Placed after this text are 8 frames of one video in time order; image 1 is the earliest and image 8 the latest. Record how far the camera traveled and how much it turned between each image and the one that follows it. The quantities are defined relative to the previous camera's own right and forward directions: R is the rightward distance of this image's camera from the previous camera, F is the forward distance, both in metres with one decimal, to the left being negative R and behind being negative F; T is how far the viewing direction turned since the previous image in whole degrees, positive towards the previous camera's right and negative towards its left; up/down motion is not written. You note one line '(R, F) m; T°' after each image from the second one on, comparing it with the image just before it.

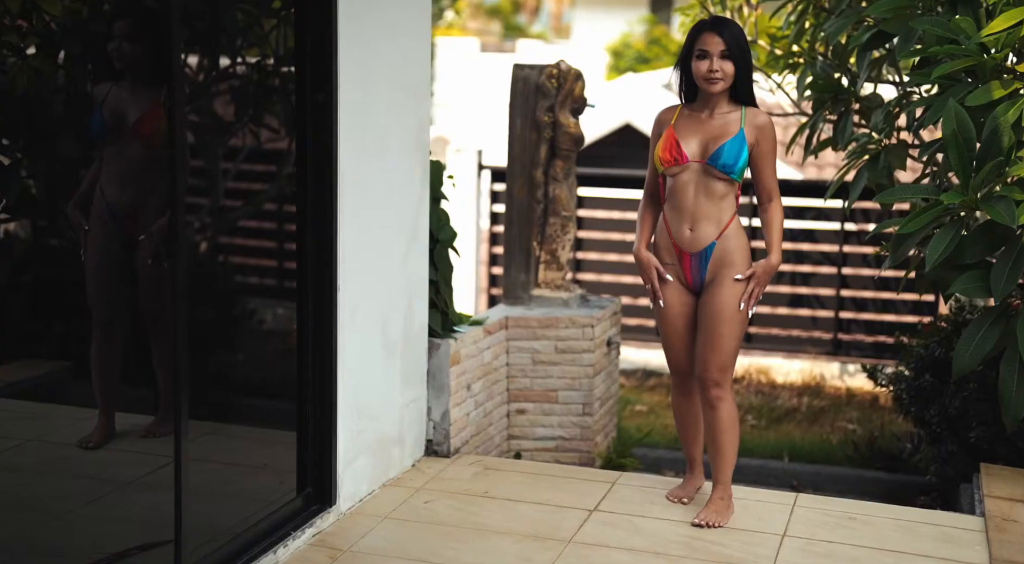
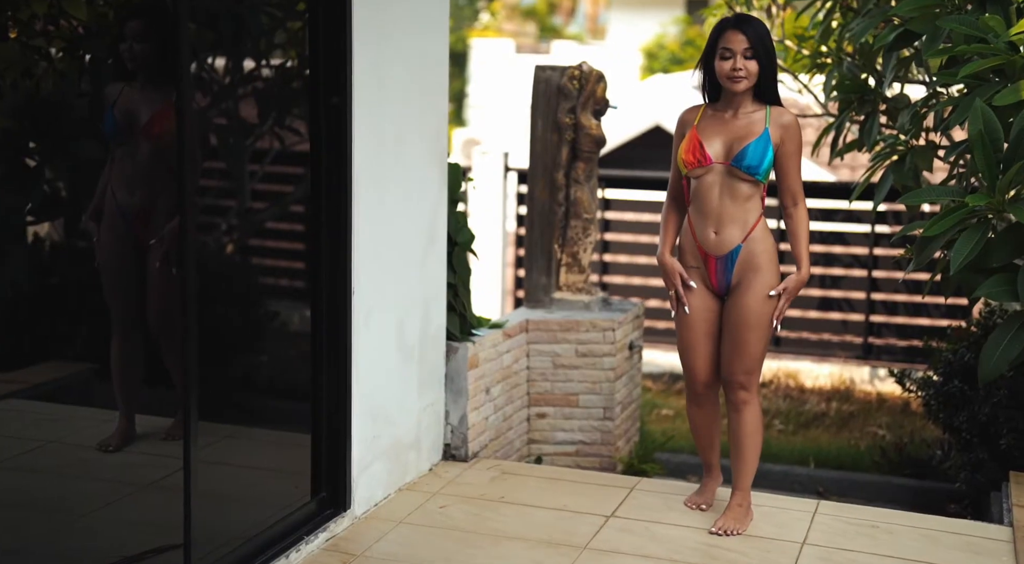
(+0.1, +0.1) m; -2°
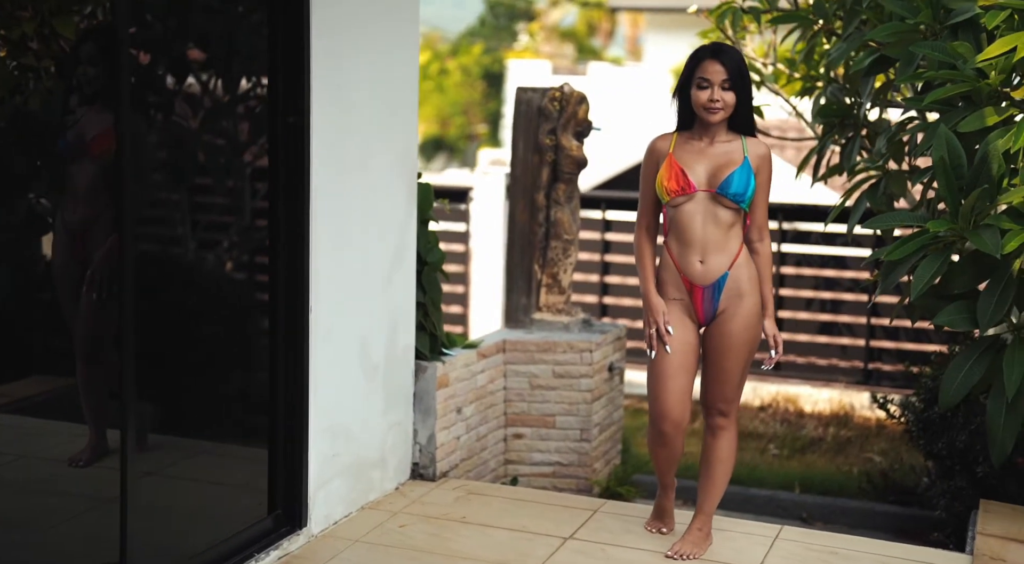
(+0.3, 0.0) m; -2°
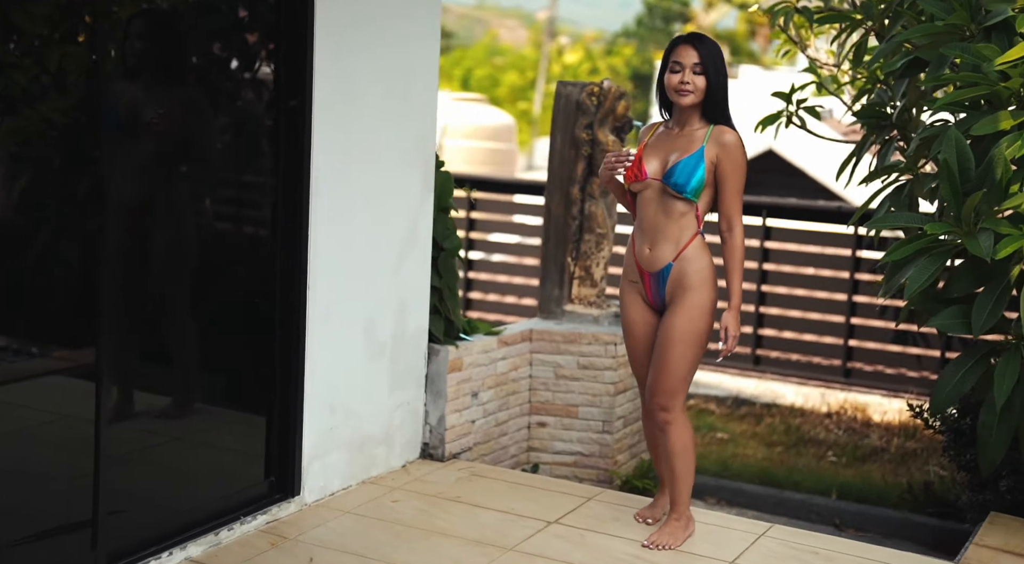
(+0.5, -0.1) m; -6°
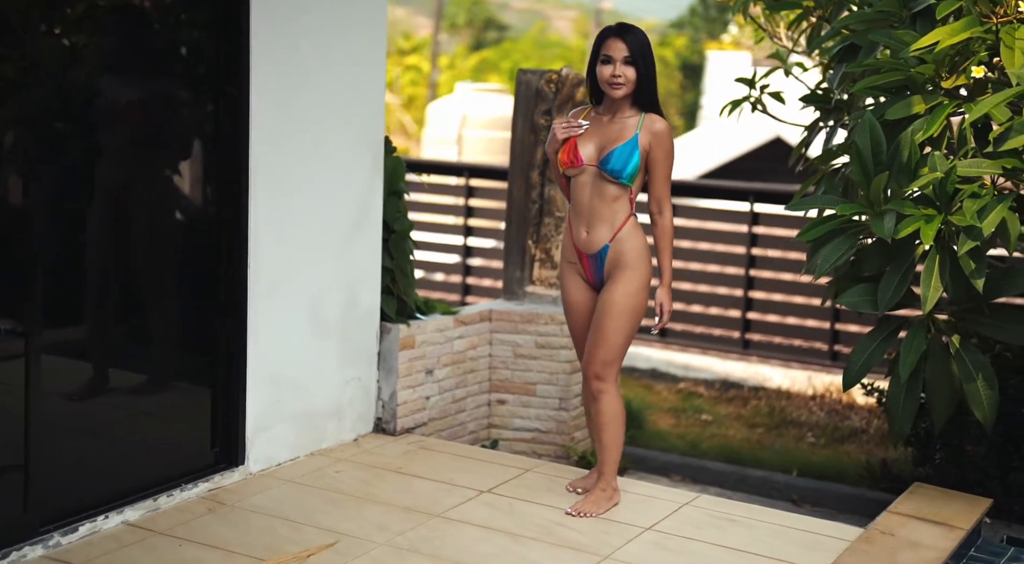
(+0.4, -0.2) m; -2°
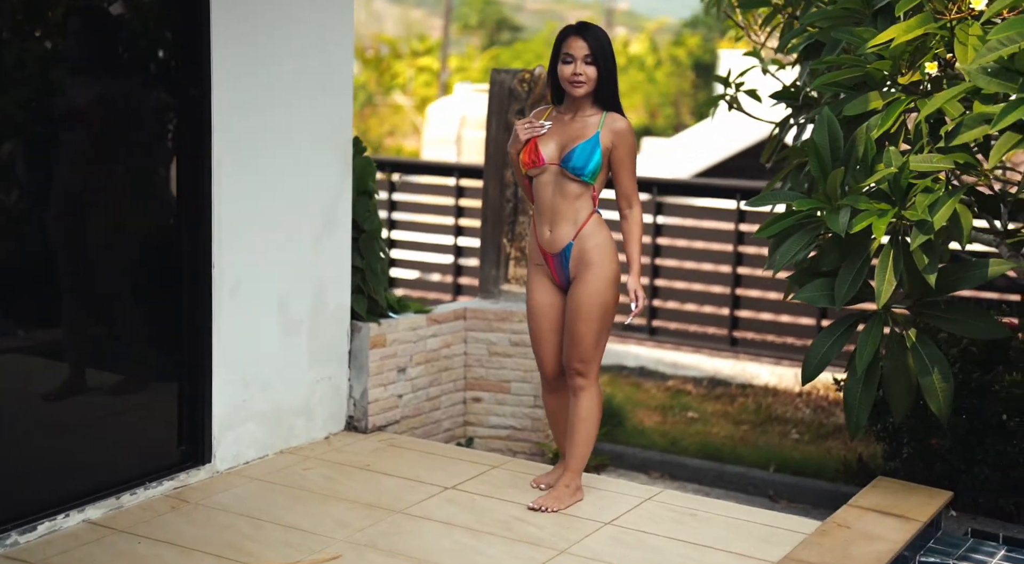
(+0.2, 0.0) m; -1°
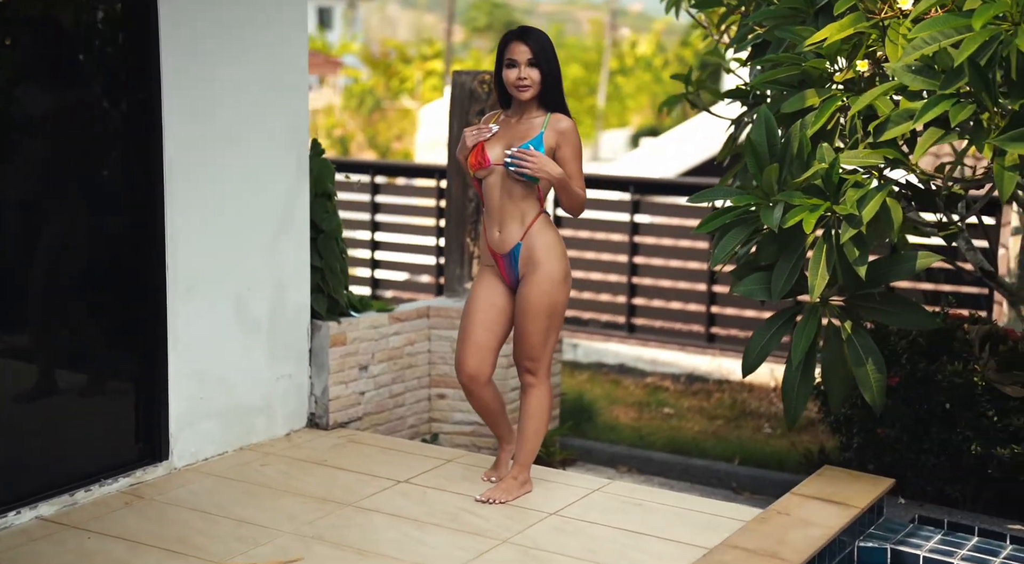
(+0.2, -0.1) m; 0°
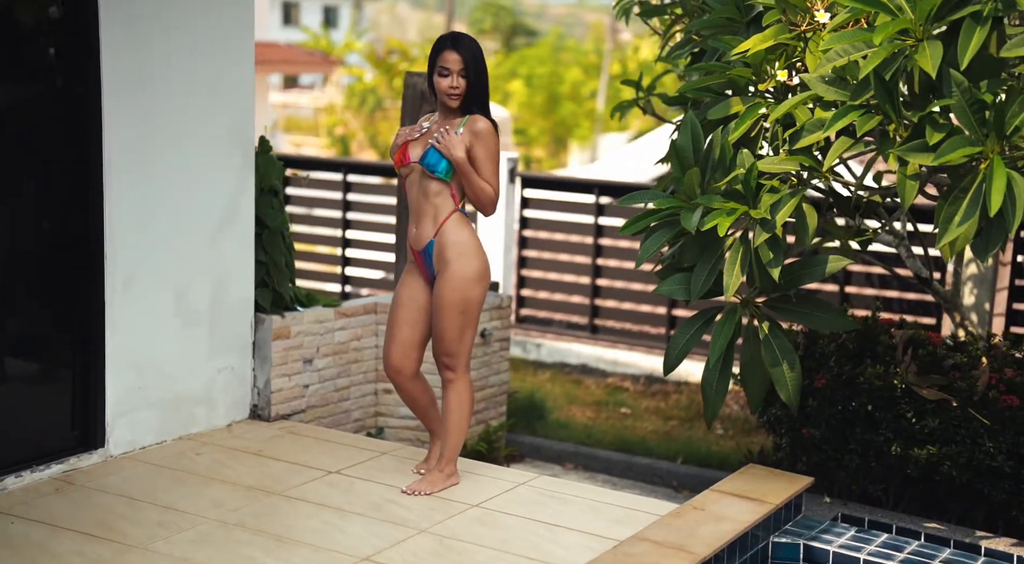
(+0.2, -0.1) m; 0°
